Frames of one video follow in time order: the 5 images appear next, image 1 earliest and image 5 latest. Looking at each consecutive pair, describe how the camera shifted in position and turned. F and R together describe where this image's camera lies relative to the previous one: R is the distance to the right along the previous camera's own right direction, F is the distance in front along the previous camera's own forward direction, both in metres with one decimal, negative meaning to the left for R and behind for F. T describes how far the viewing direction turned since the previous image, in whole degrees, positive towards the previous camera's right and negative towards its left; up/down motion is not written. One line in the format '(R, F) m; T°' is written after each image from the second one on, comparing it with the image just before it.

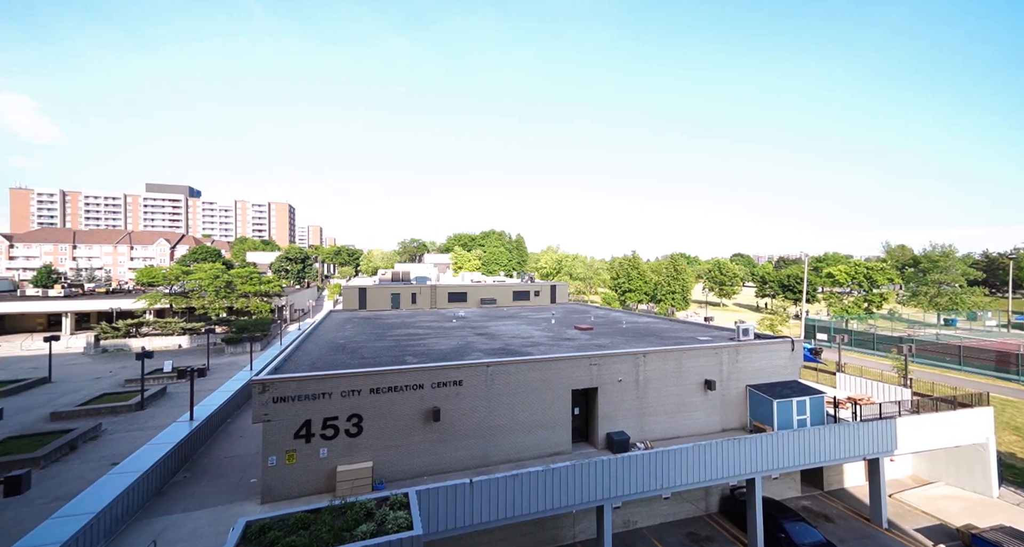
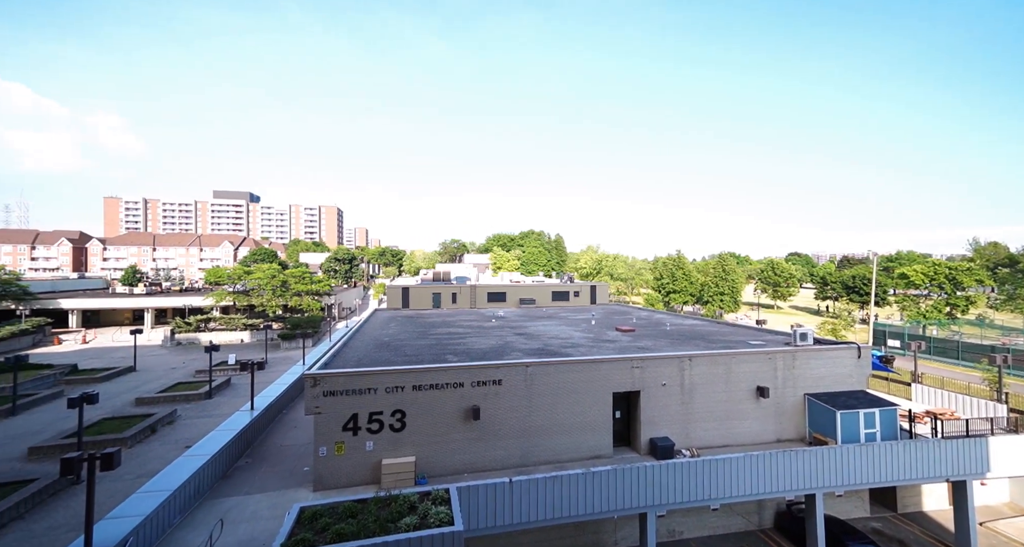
(0.0, +0.1) m; -4°
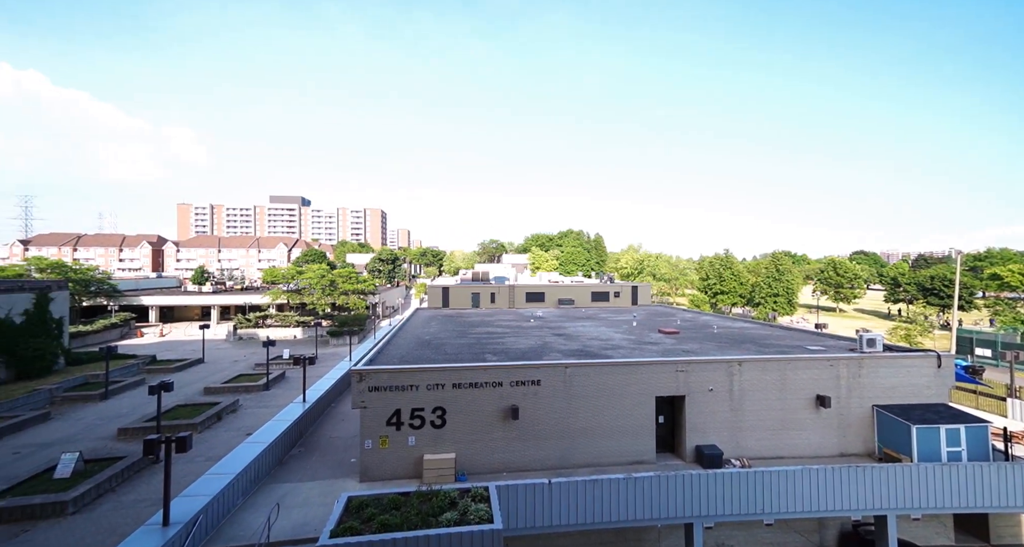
(0.0, +0.2) m; -4°
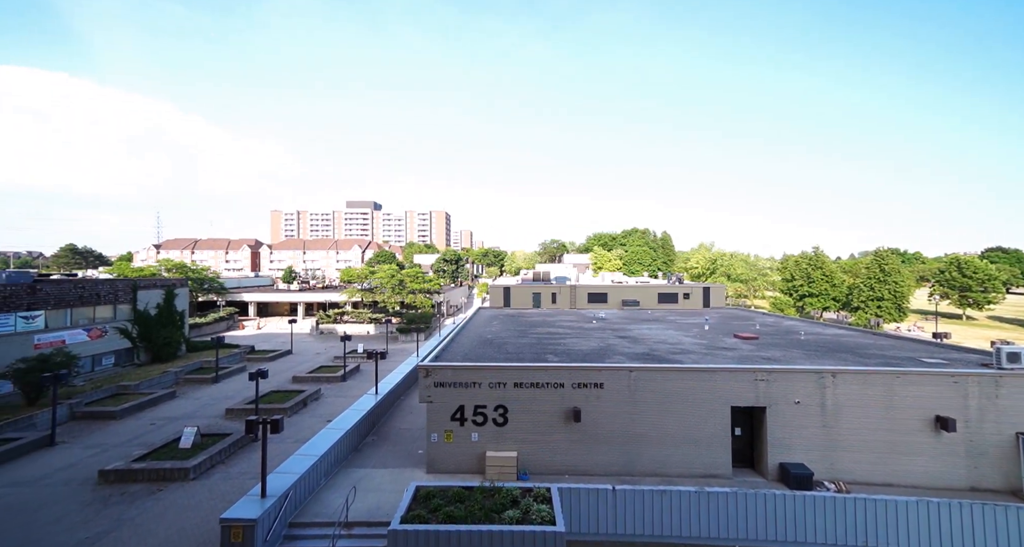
(-0.1, +0.3) m; -7°
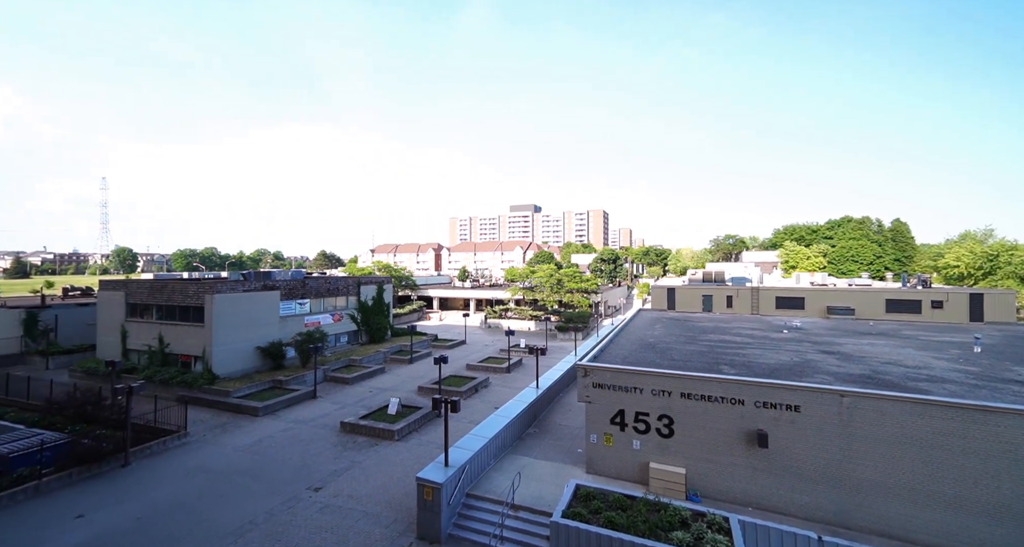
(-0.4, +1.4) m; -18°
